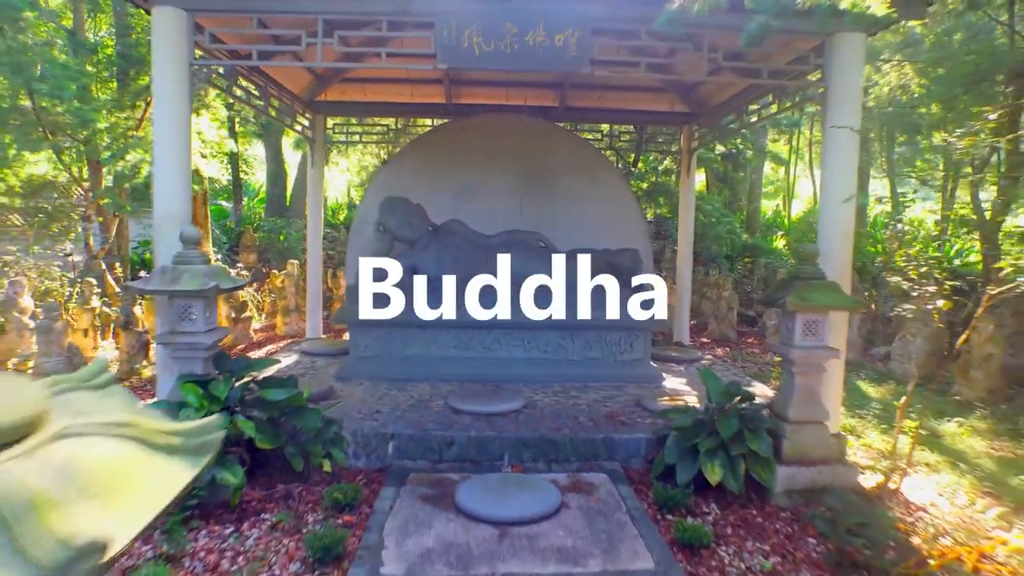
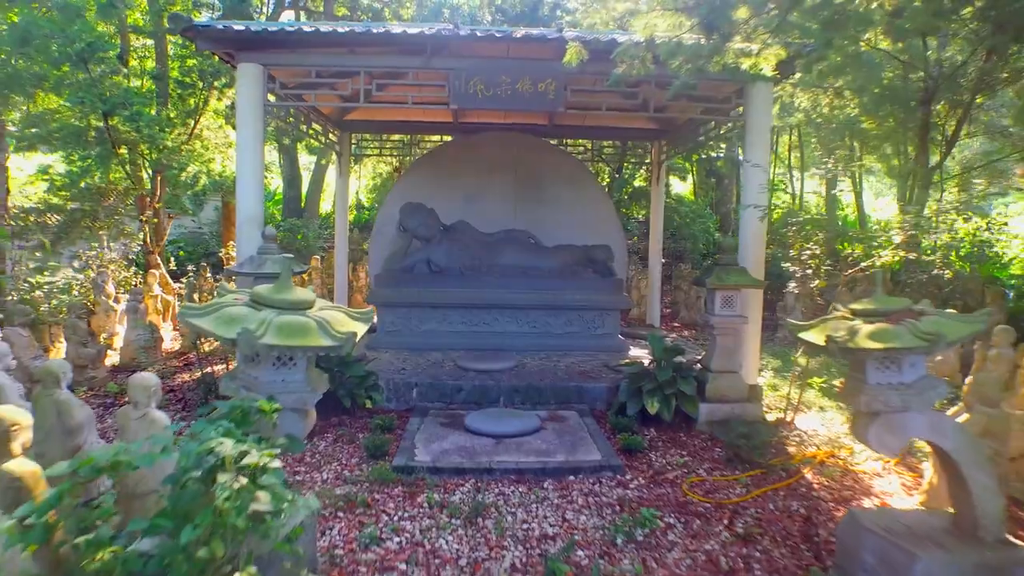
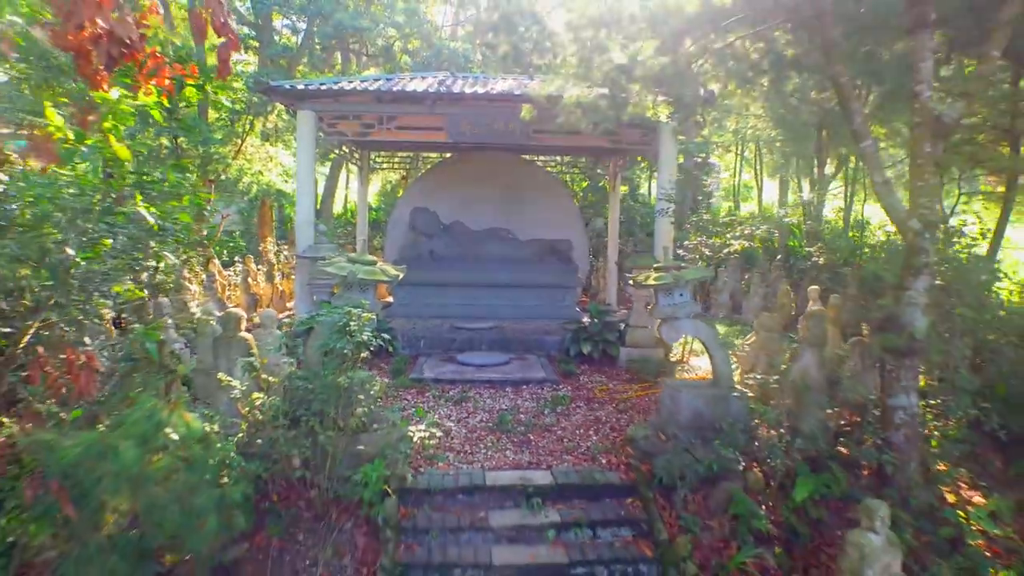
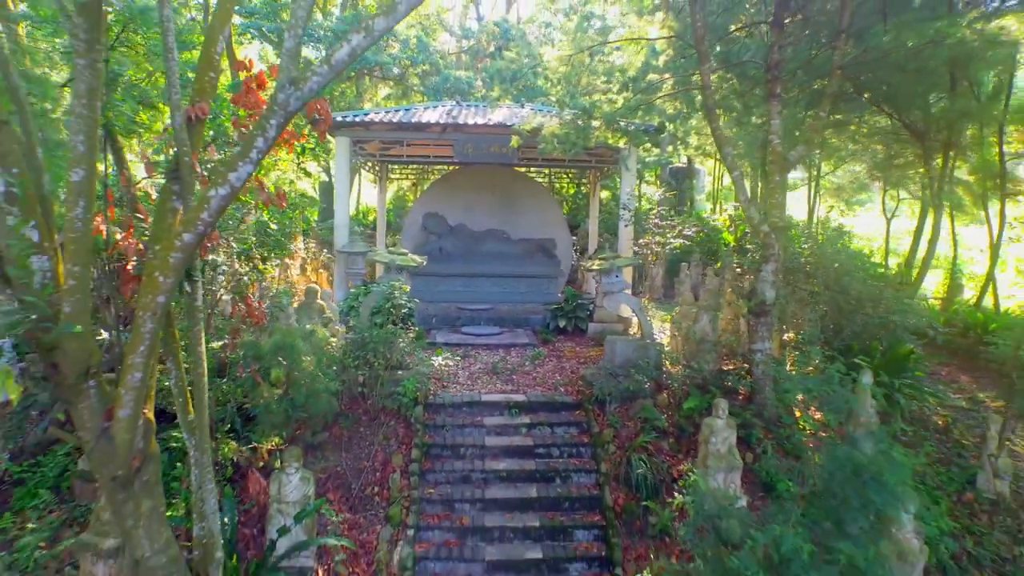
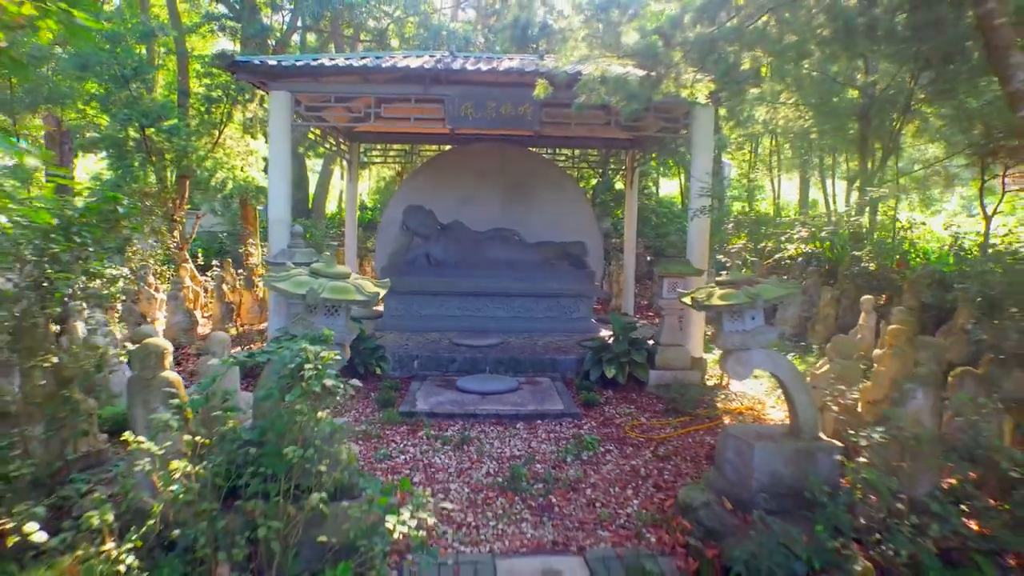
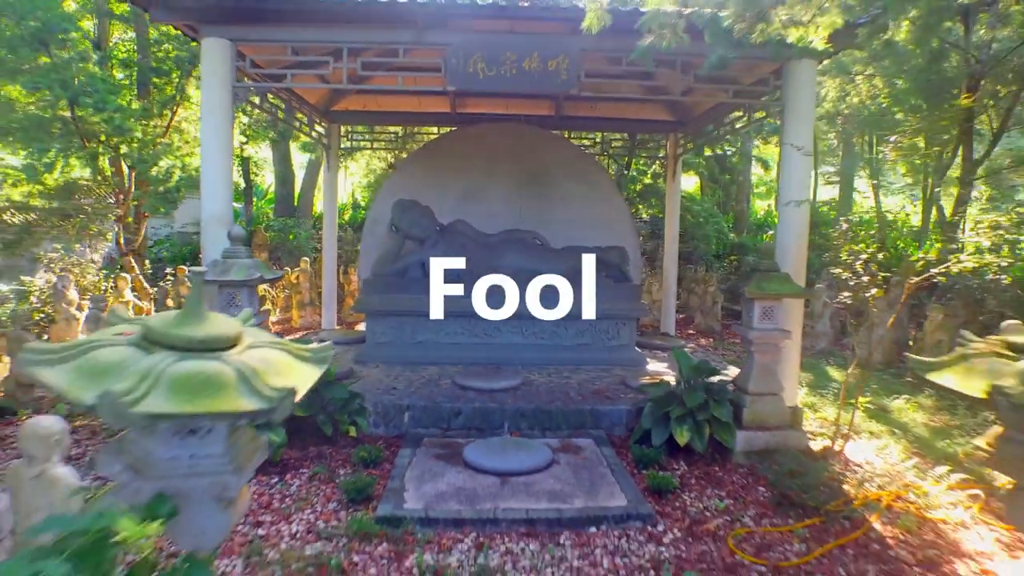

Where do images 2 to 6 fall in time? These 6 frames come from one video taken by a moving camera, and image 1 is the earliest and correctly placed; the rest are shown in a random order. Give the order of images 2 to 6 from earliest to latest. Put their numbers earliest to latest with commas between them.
6, 2, 5, 3, 4
